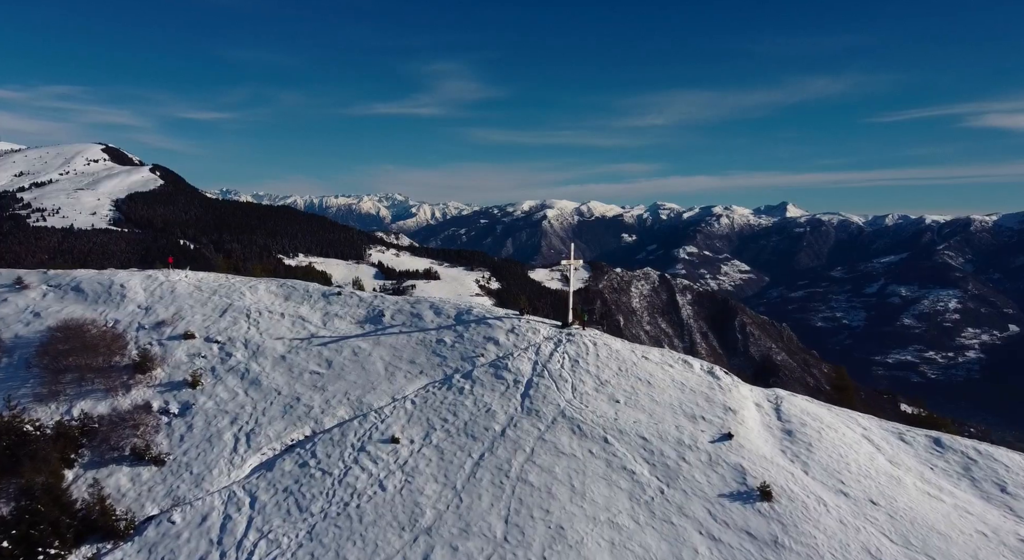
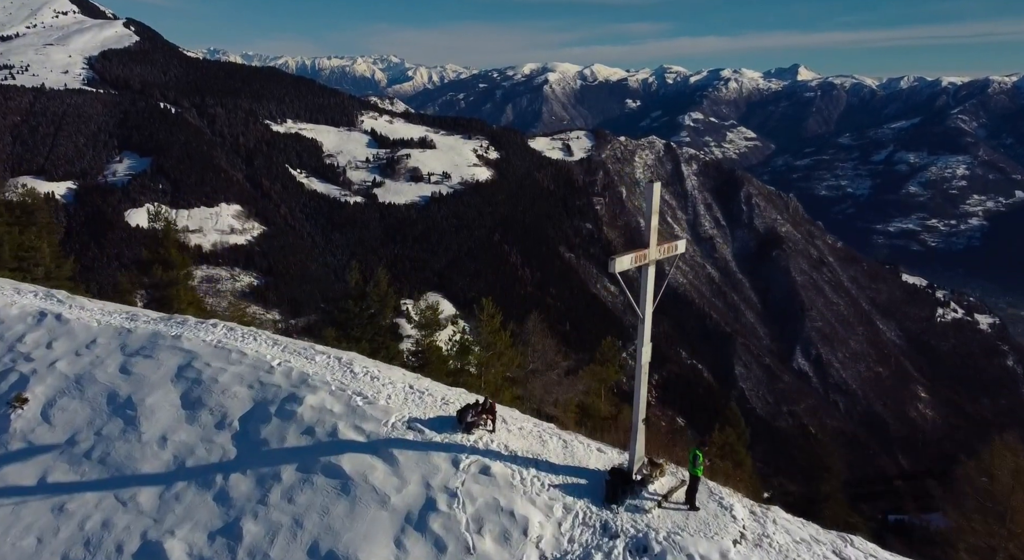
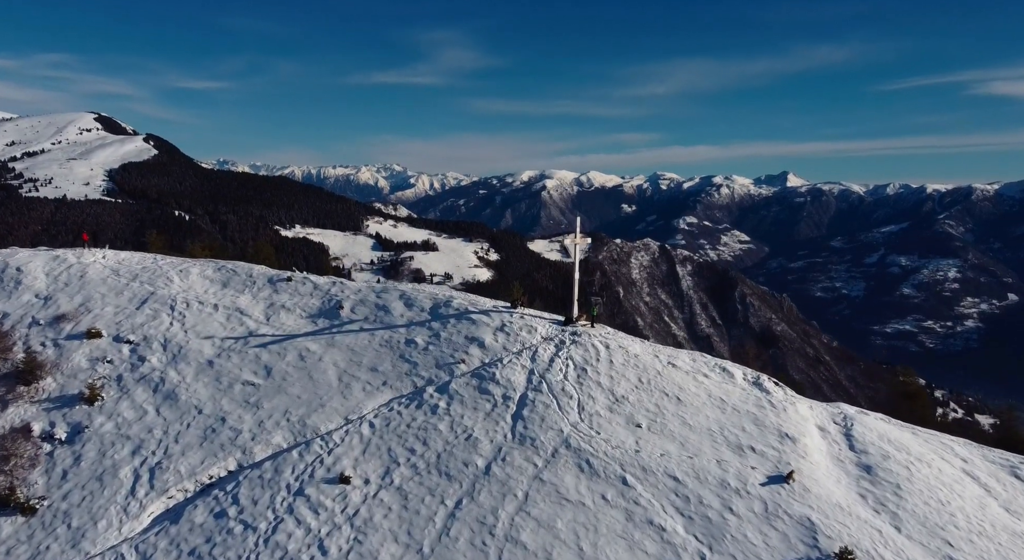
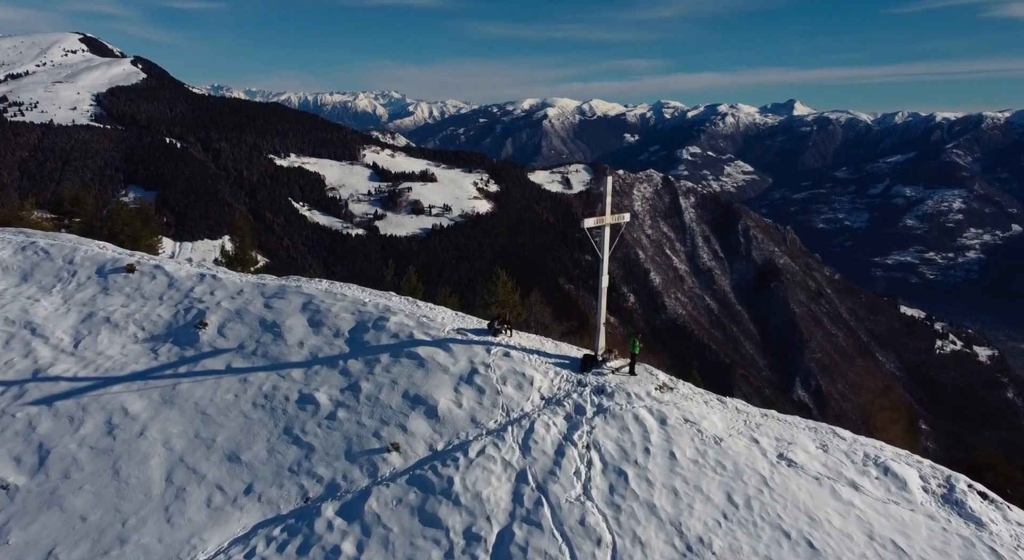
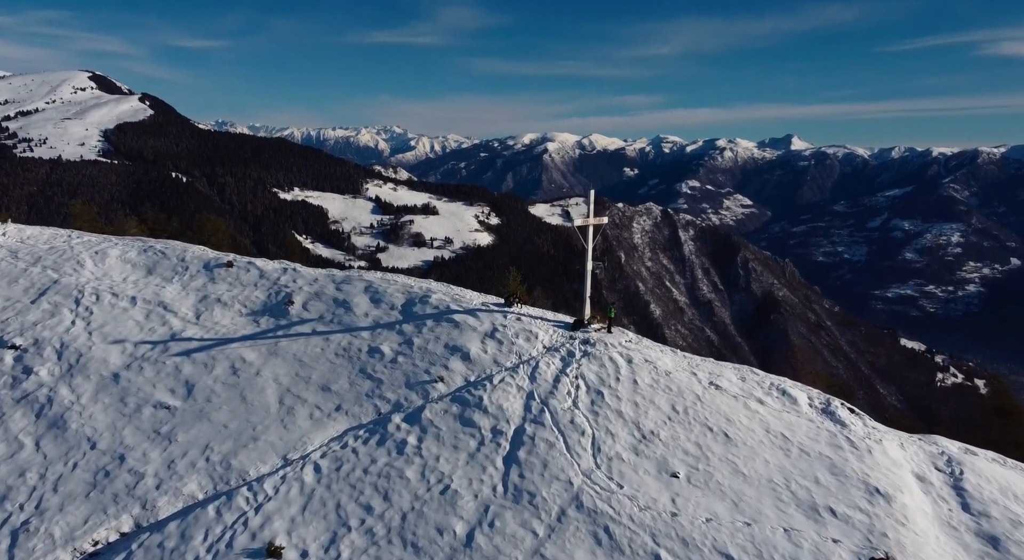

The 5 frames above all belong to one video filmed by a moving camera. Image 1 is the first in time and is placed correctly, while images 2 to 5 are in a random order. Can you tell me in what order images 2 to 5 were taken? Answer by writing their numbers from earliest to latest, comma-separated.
3, 5, 4, 2
